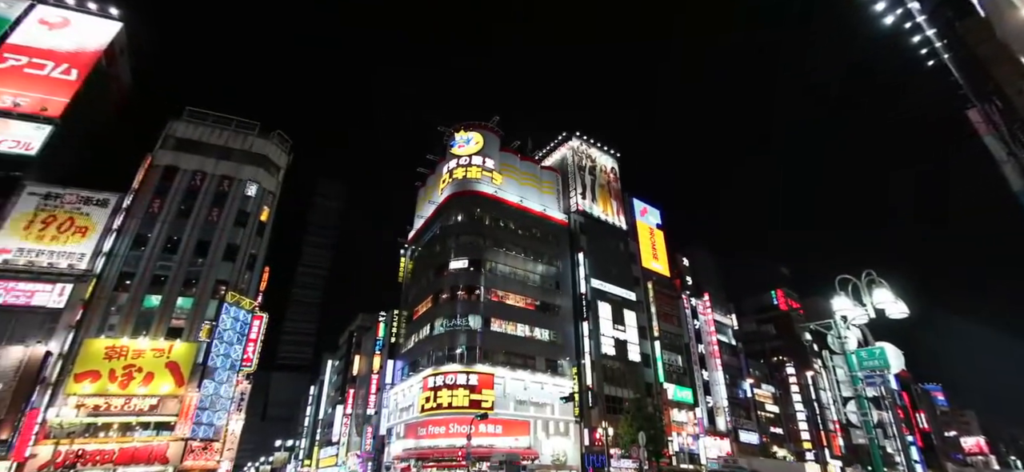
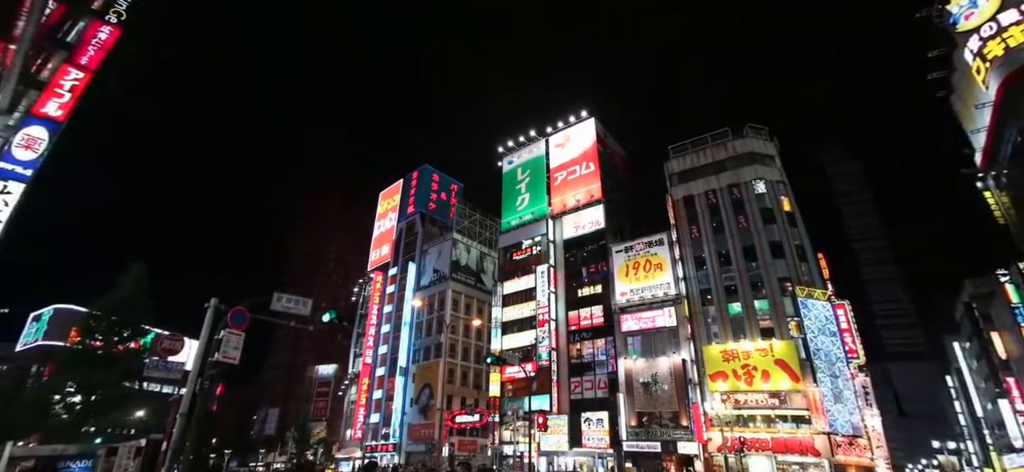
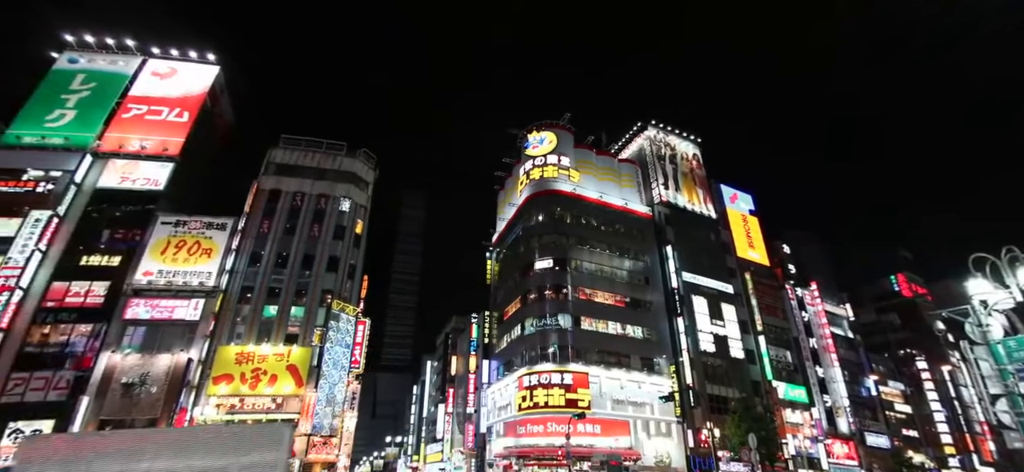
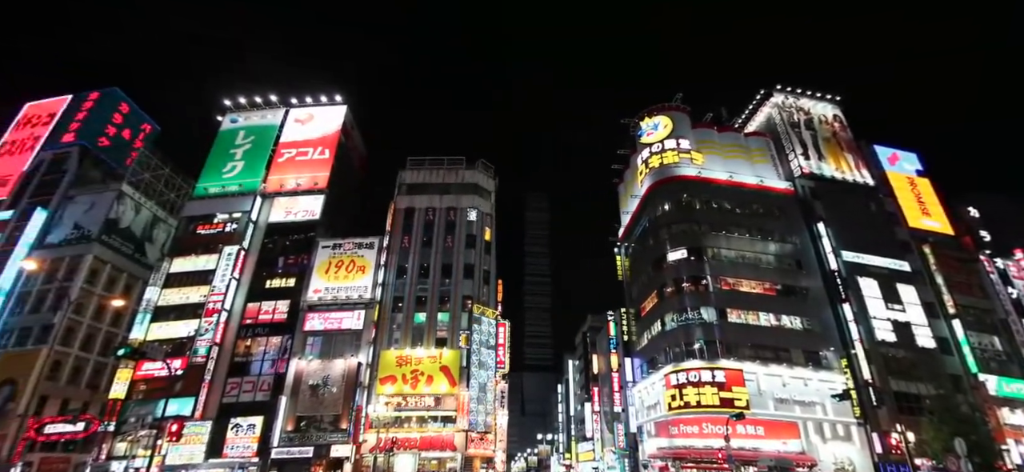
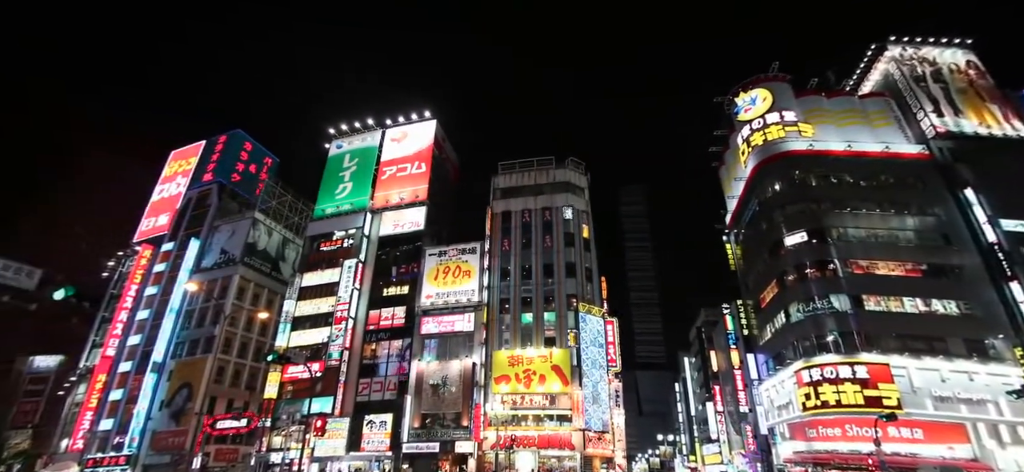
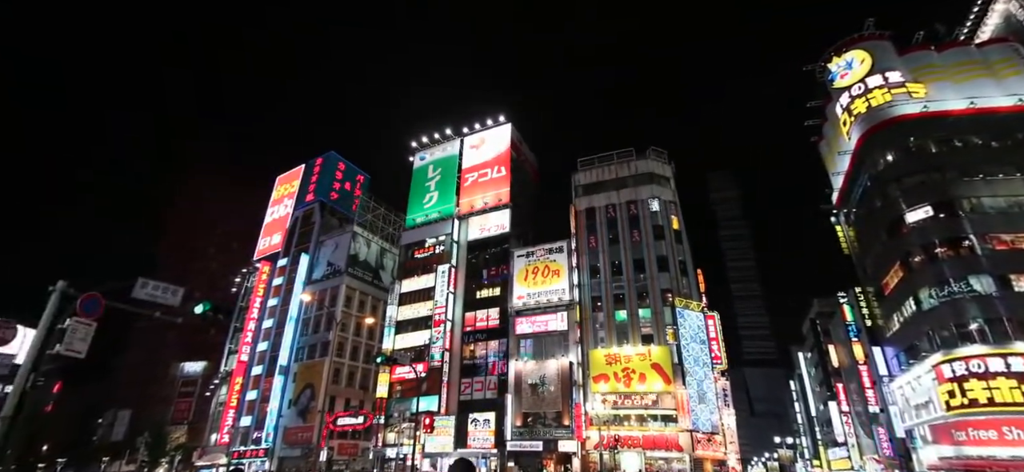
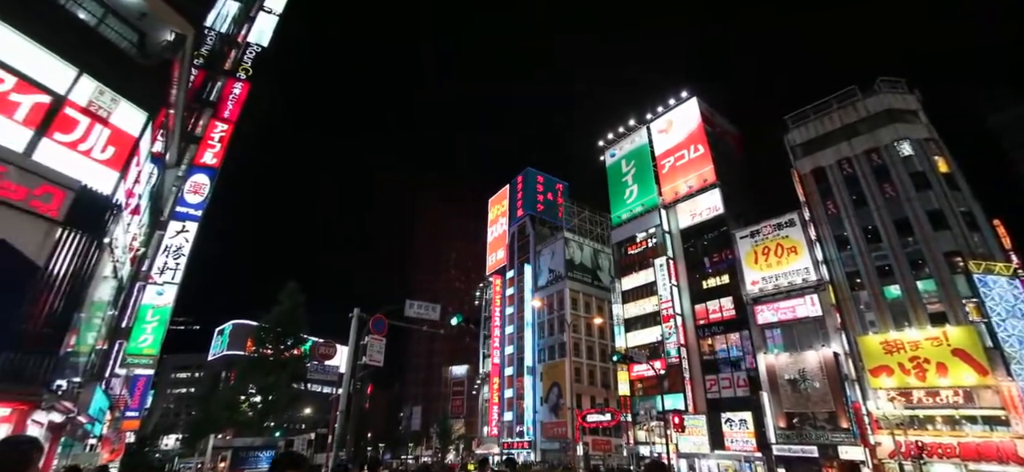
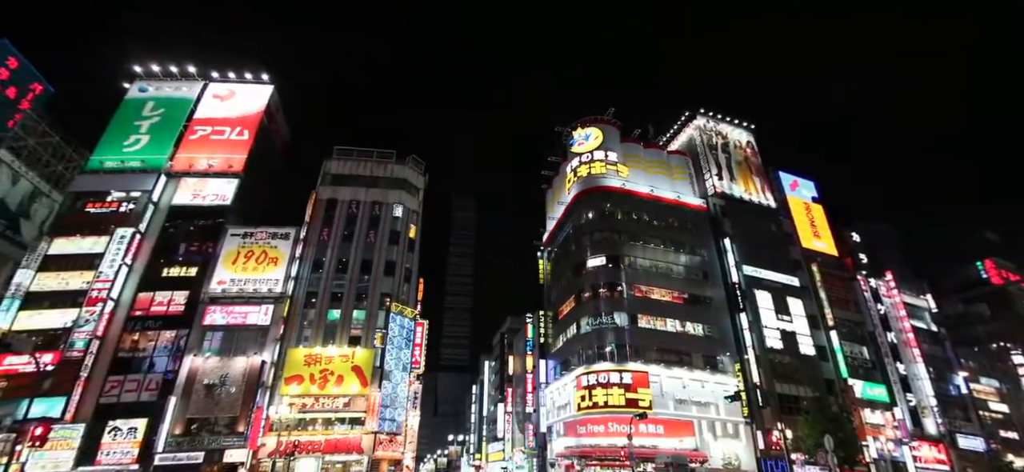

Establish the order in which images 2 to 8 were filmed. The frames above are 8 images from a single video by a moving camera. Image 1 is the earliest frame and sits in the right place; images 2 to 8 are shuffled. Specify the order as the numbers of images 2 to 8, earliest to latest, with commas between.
3, 8, 4, 5, 6, 2, 7
